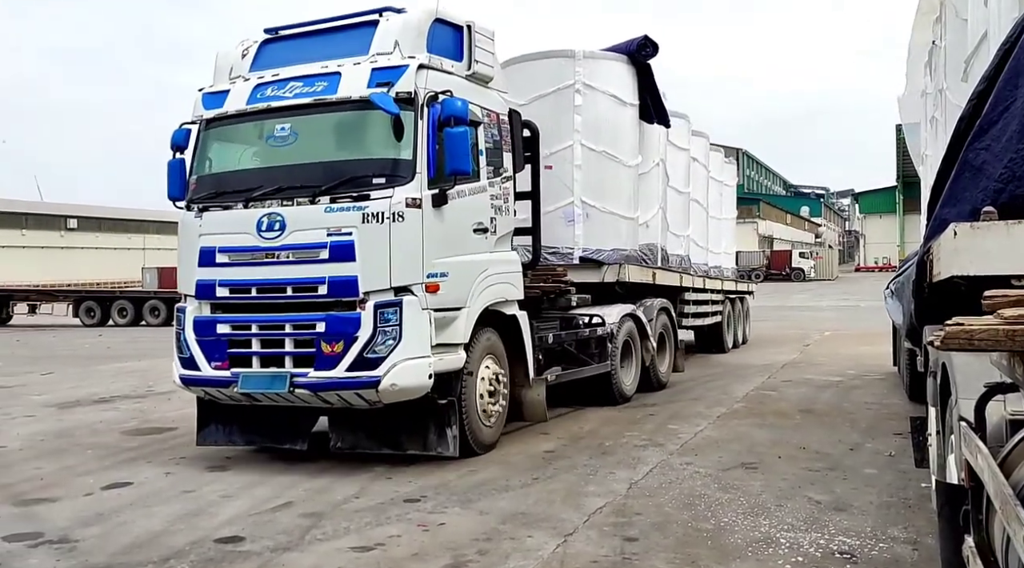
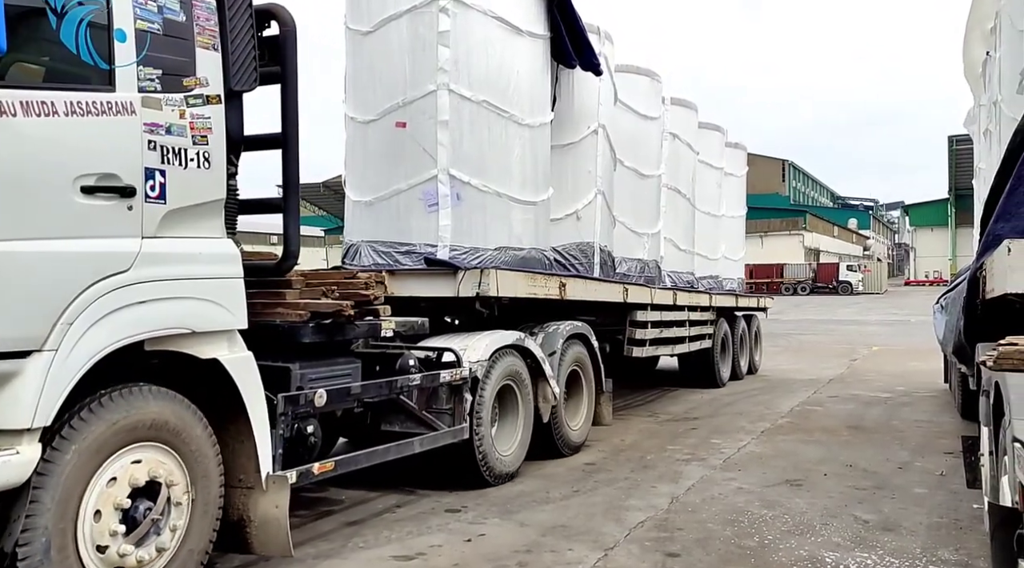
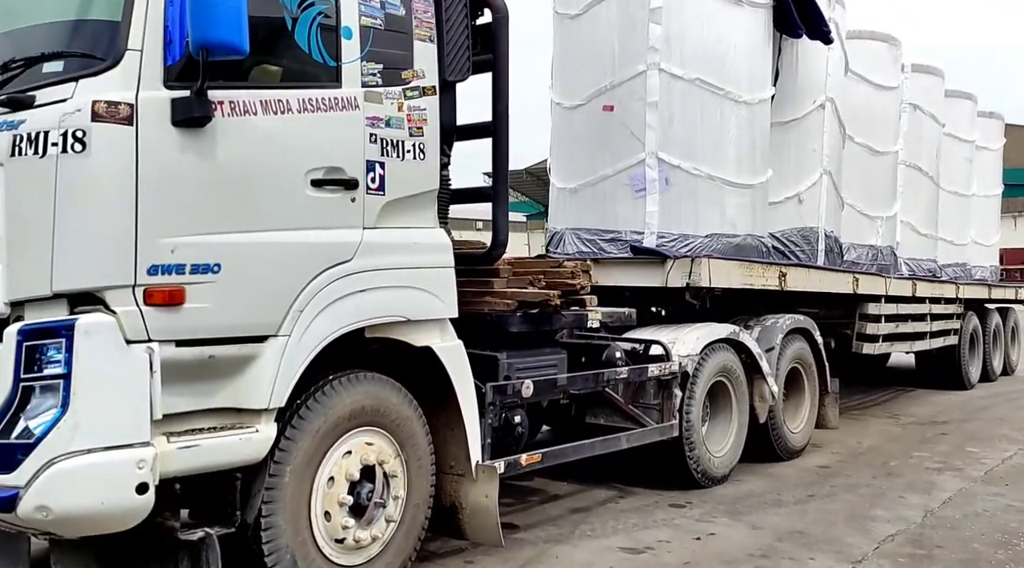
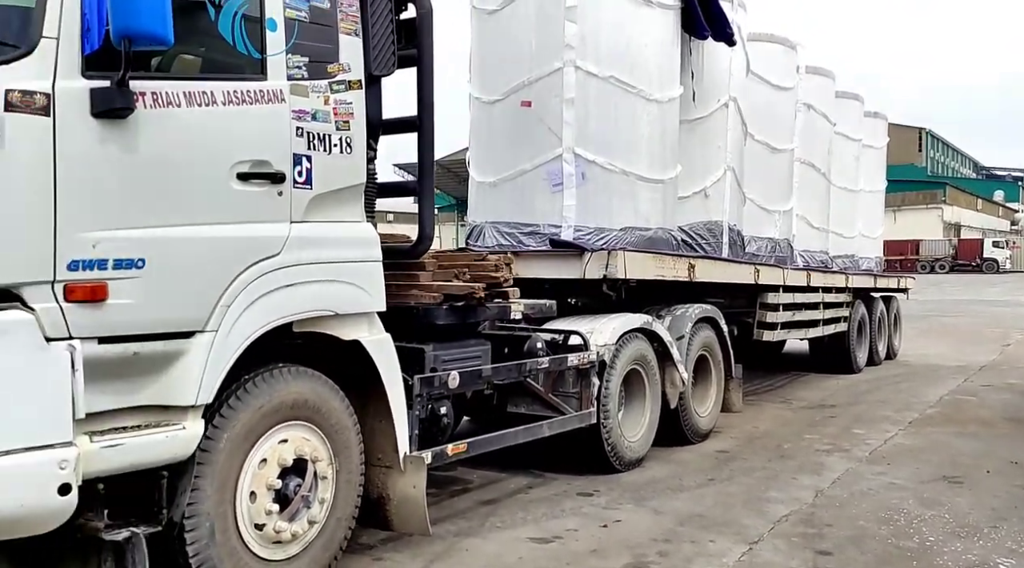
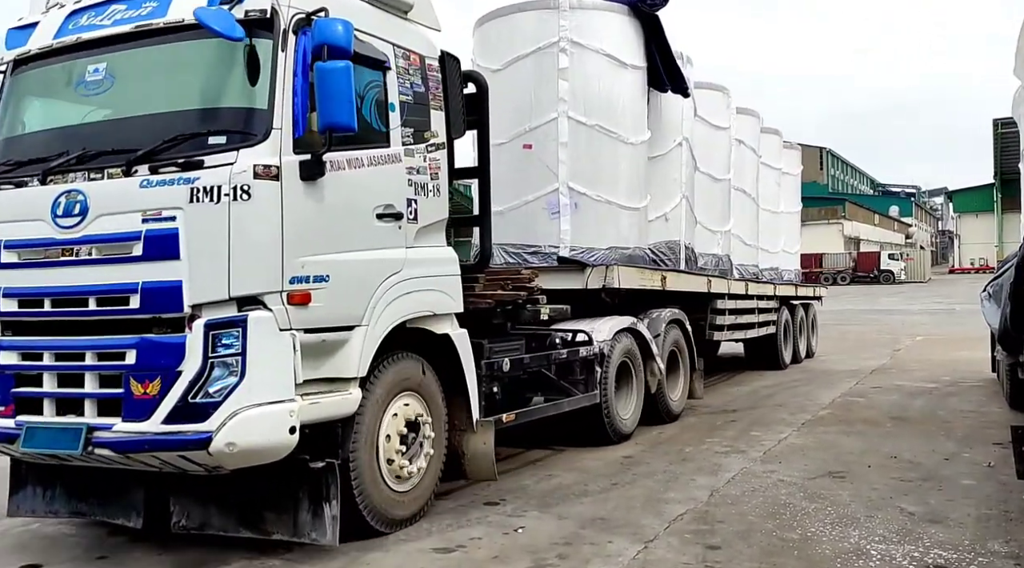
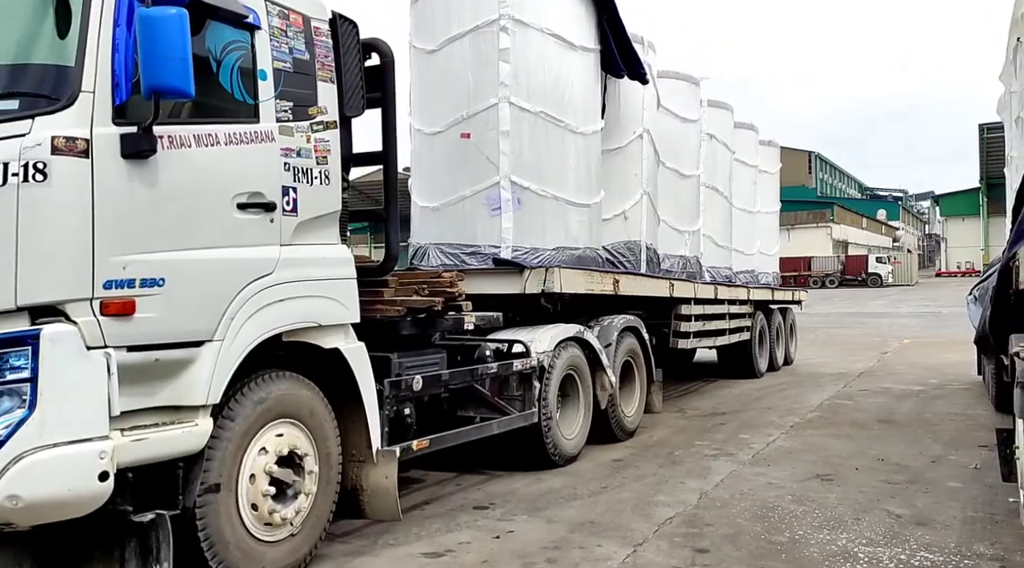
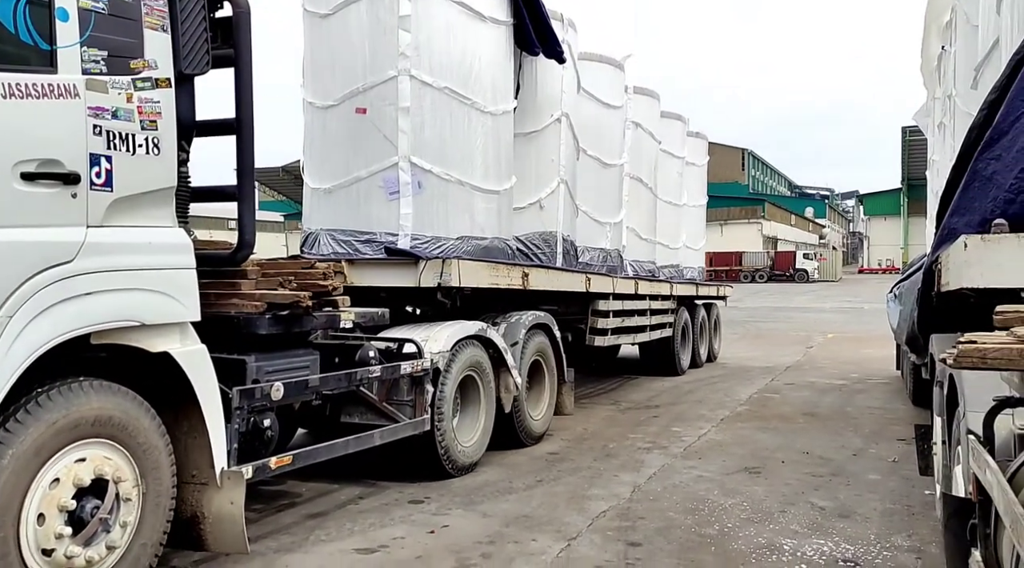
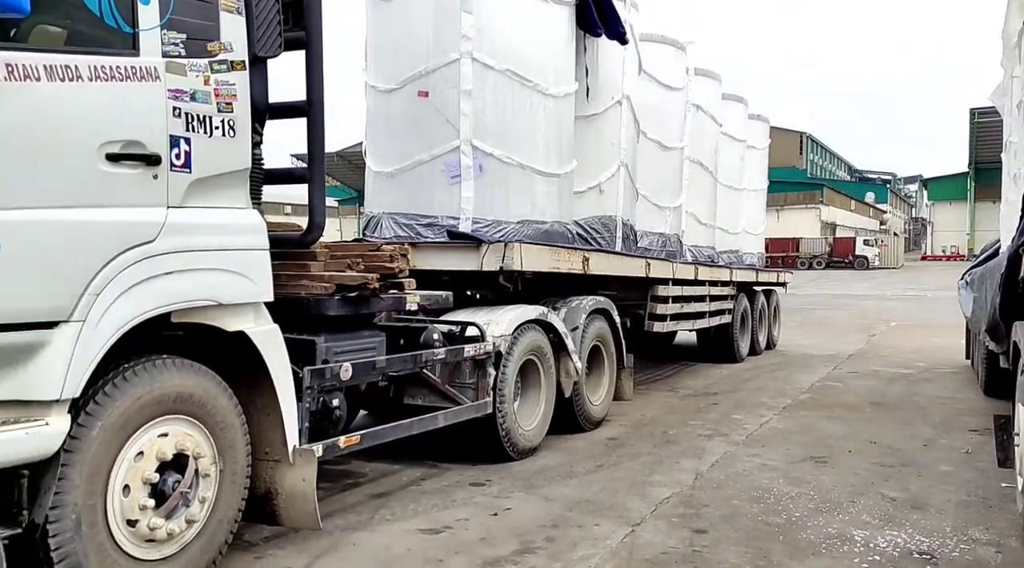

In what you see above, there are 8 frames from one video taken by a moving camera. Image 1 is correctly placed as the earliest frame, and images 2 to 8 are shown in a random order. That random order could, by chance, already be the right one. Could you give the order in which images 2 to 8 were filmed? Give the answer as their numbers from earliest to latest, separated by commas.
5, 6, 2, 7, 8, 4, 3
